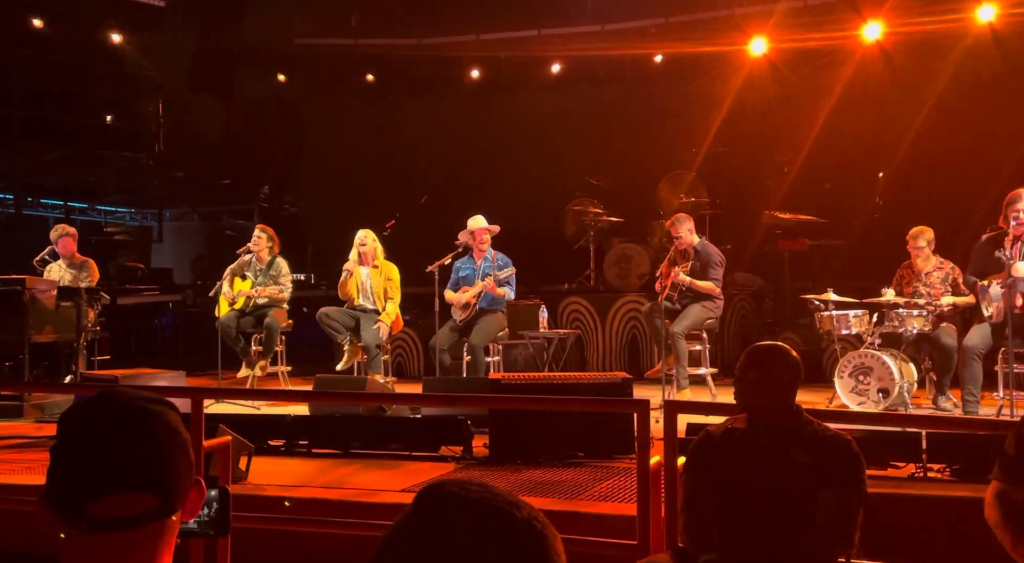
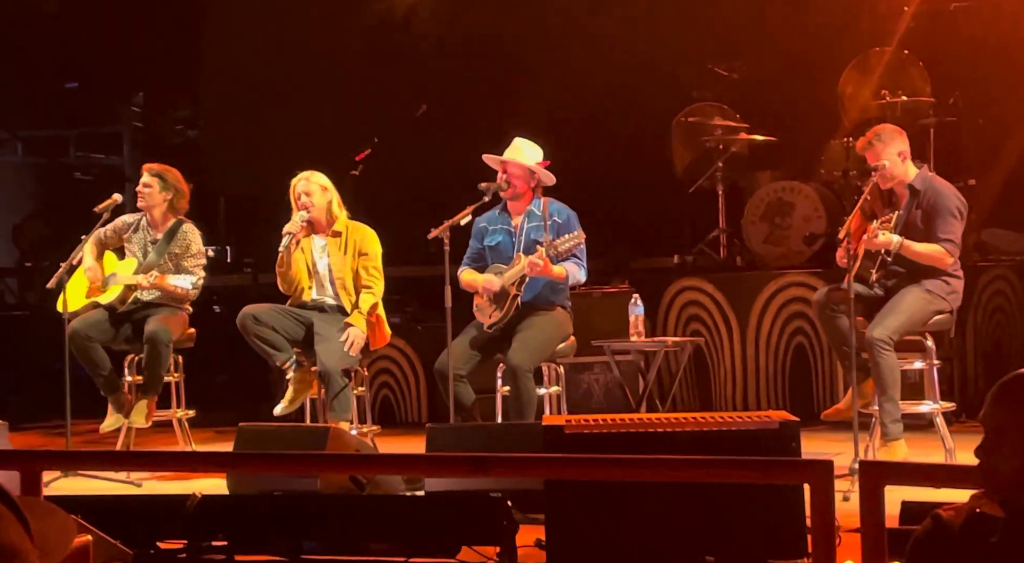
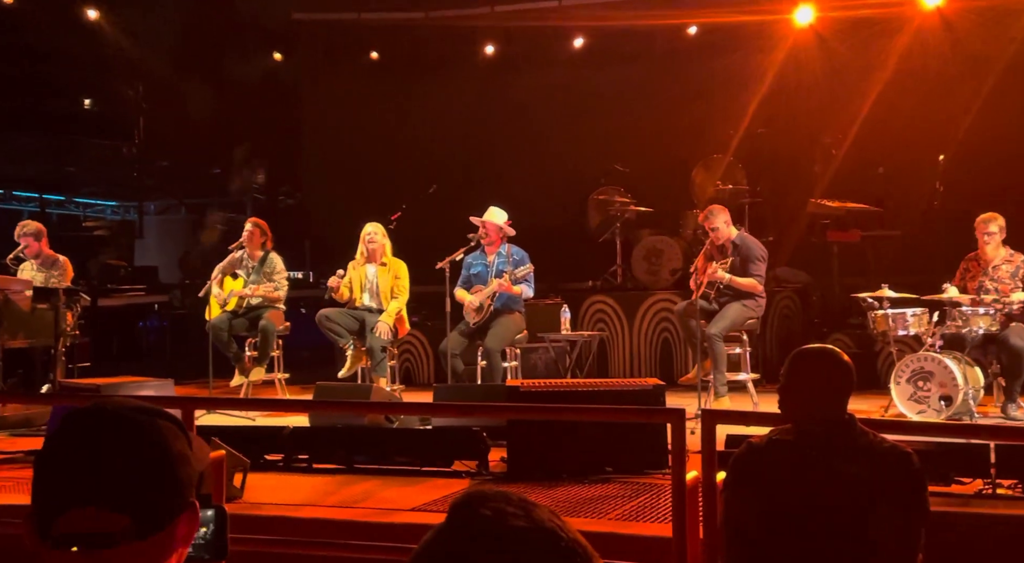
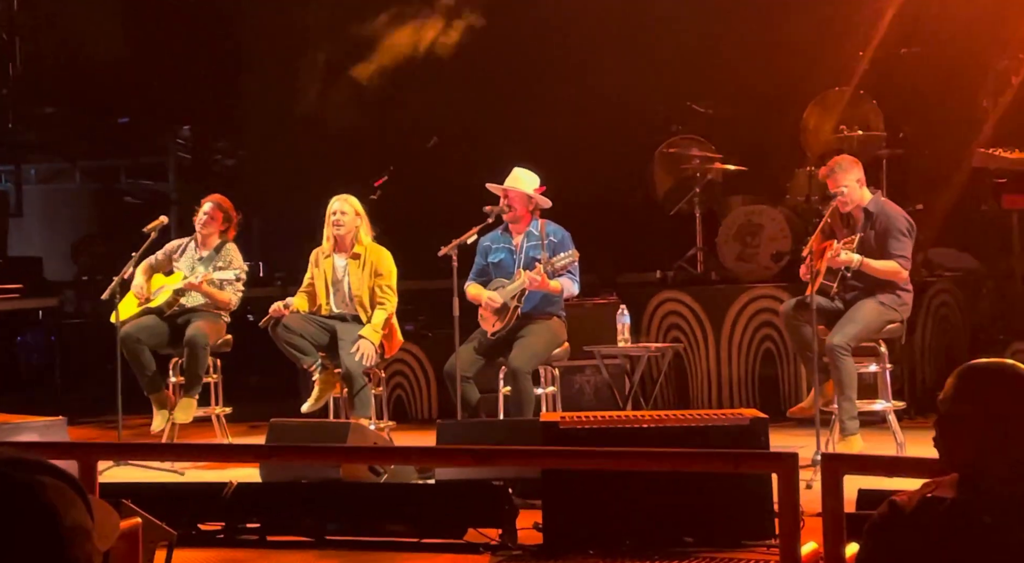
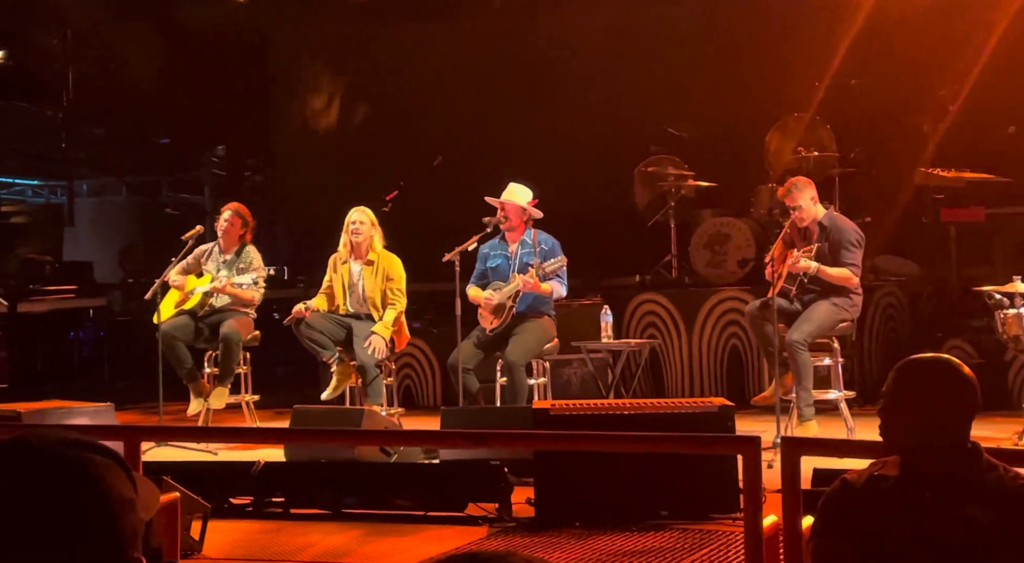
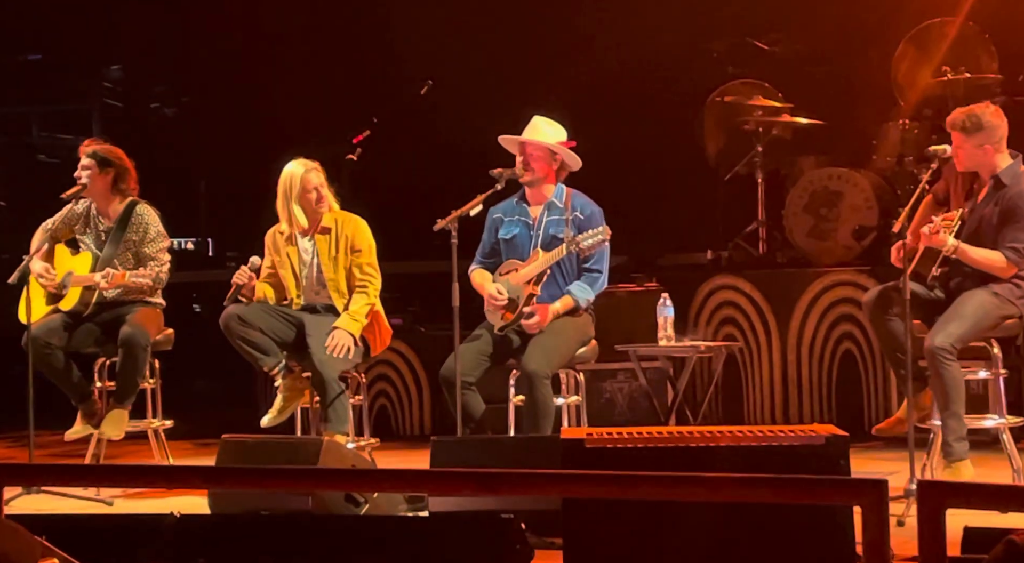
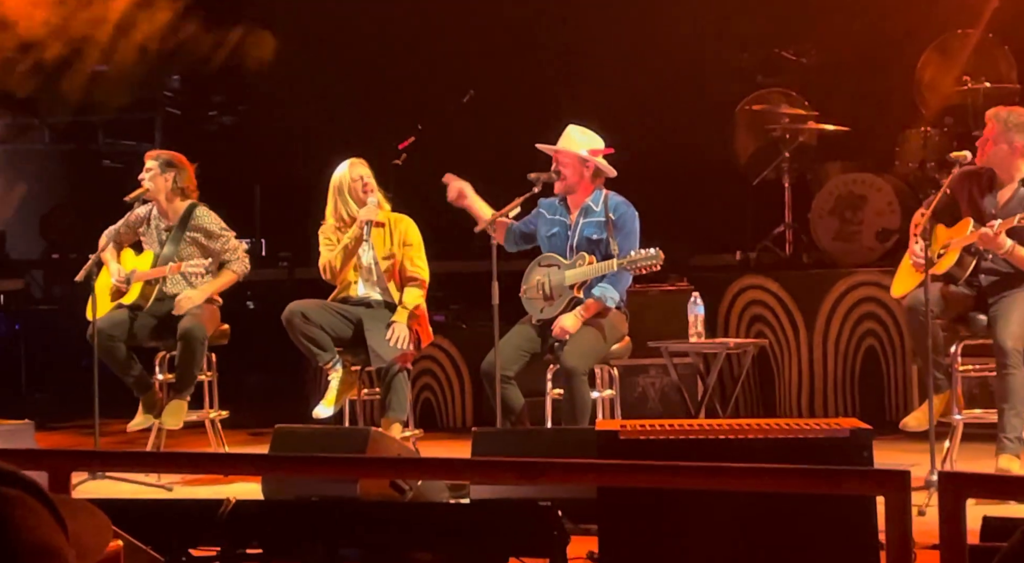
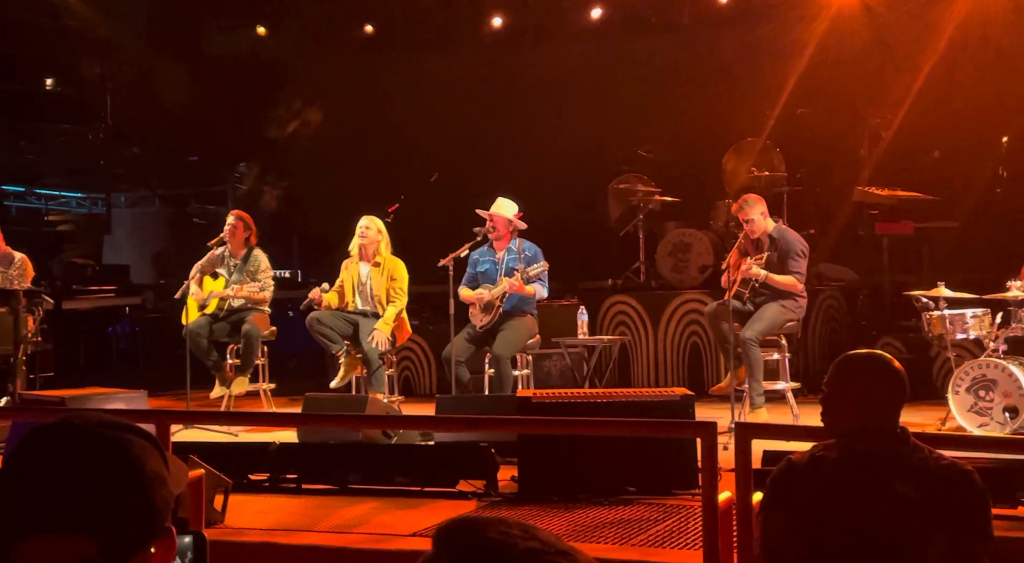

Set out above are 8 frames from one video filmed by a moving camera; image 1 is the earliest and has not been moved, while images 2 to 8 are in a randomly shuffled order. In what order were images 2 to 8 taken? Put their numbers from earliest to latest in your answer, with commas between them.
3, 8, 5, 4, 2, 6, 7
